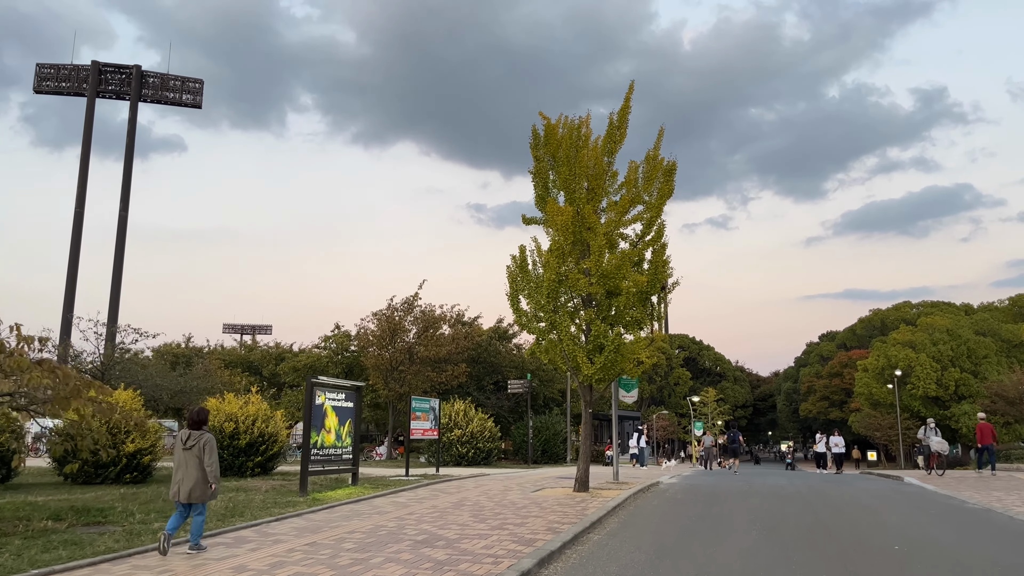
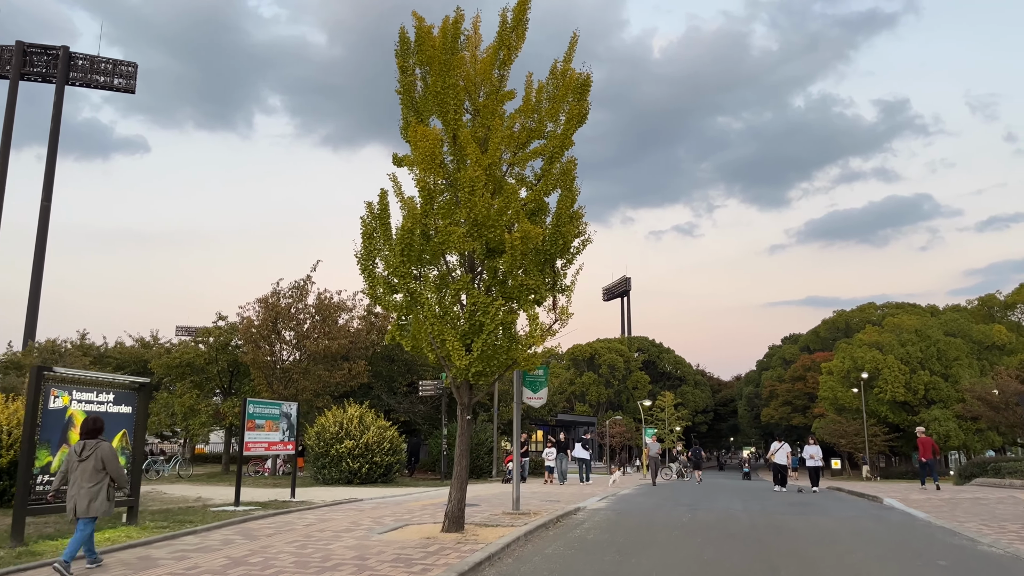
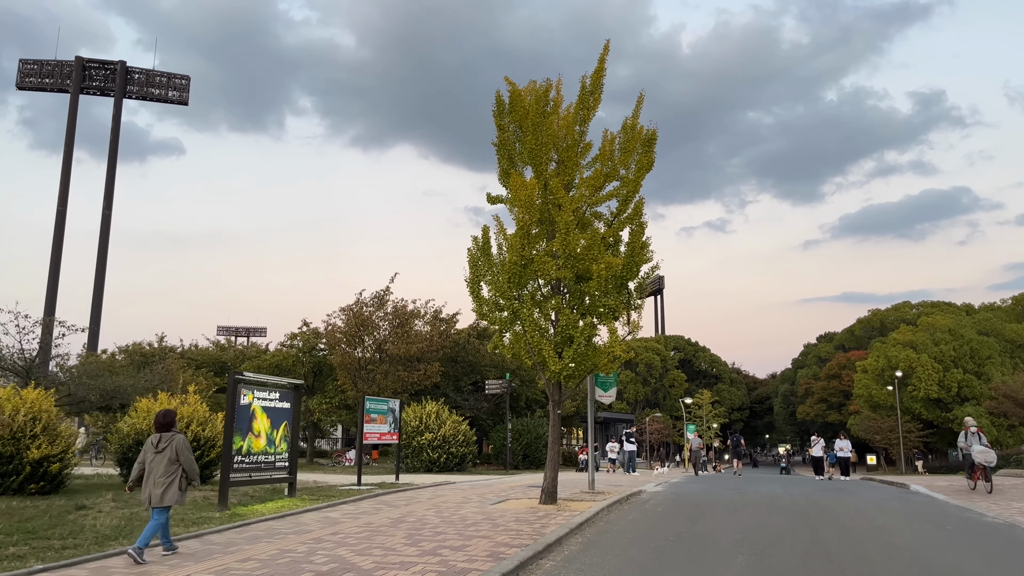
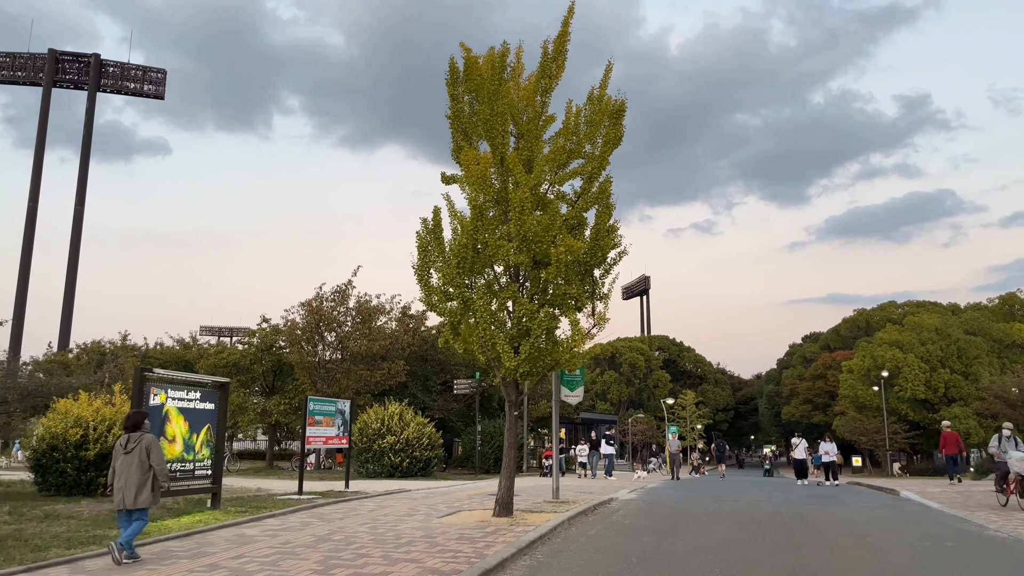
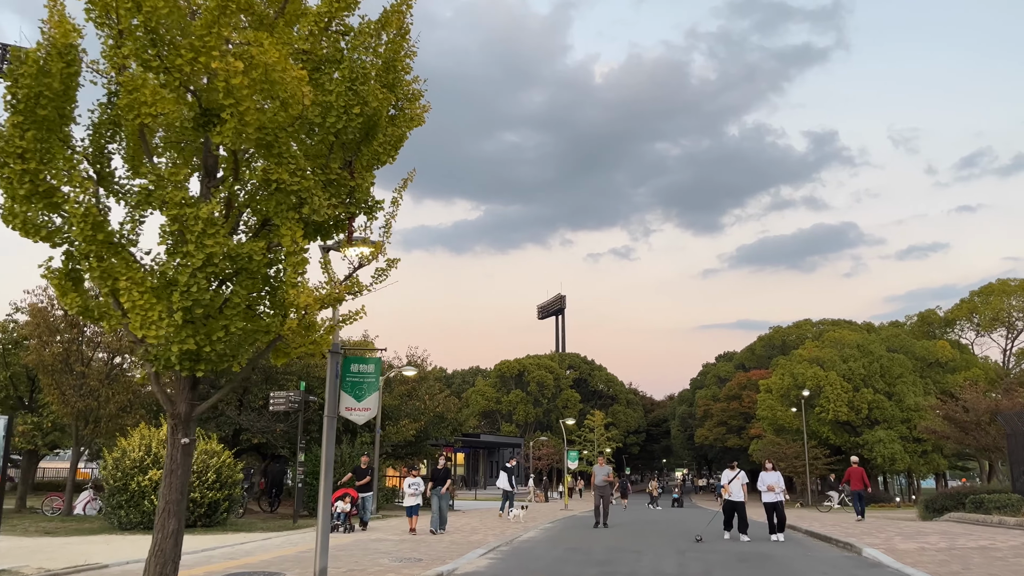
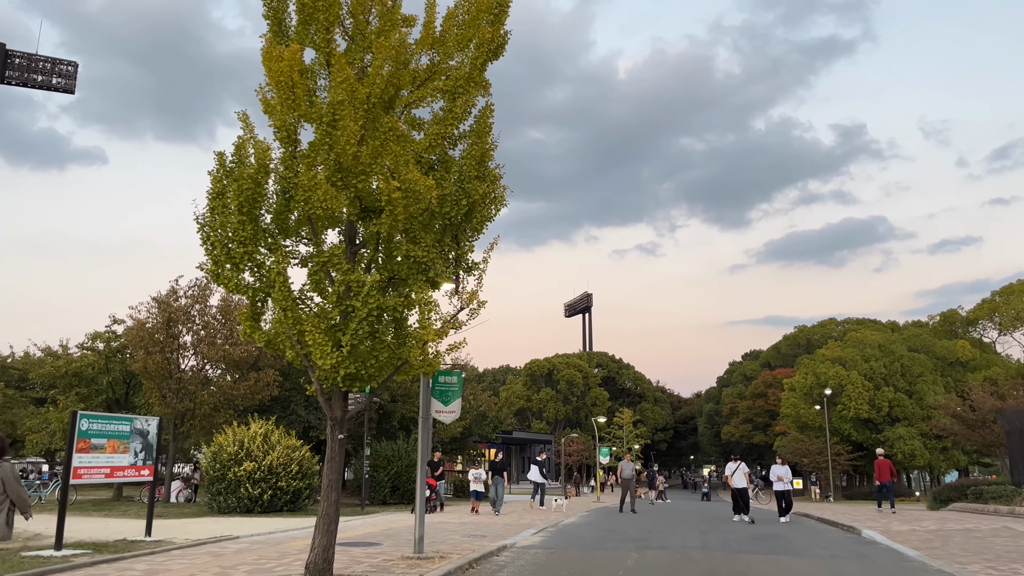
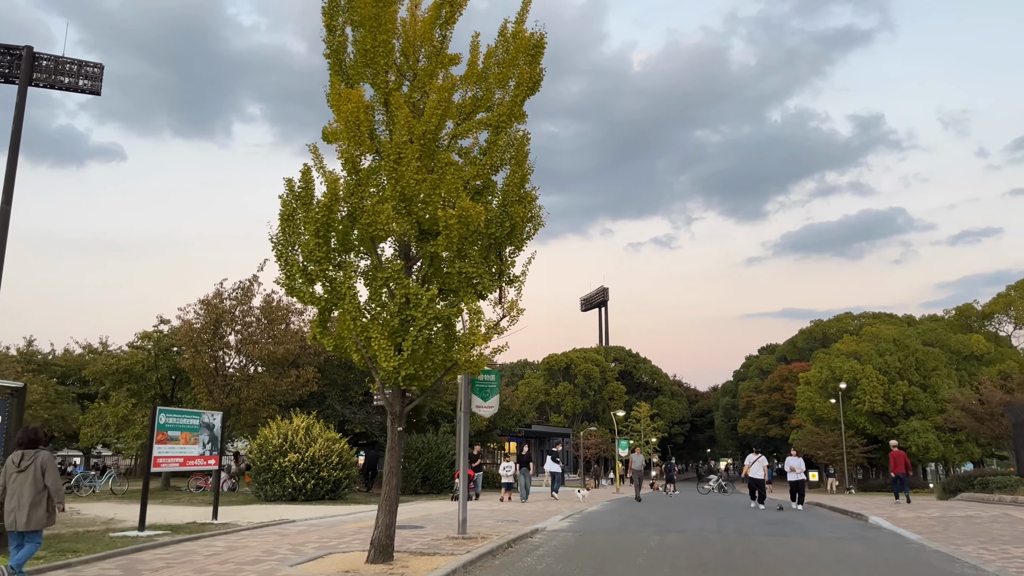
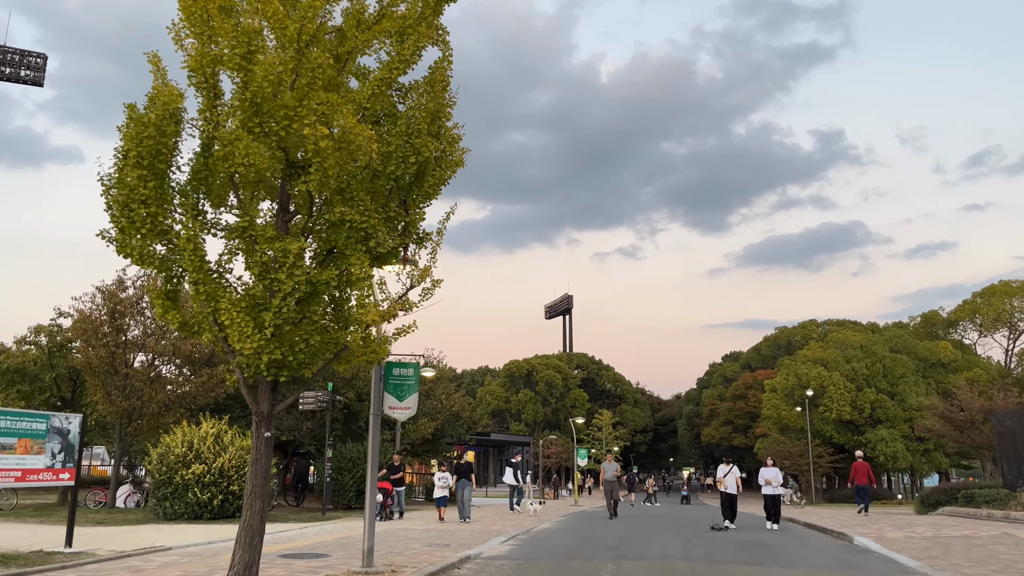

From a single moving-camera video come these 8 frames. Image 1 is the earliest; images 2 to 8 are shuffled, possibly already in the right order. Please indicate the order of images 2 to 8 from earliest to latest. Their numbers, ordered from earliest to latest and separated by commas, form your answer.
3, 4, 2, 7, 6, 8, 5
